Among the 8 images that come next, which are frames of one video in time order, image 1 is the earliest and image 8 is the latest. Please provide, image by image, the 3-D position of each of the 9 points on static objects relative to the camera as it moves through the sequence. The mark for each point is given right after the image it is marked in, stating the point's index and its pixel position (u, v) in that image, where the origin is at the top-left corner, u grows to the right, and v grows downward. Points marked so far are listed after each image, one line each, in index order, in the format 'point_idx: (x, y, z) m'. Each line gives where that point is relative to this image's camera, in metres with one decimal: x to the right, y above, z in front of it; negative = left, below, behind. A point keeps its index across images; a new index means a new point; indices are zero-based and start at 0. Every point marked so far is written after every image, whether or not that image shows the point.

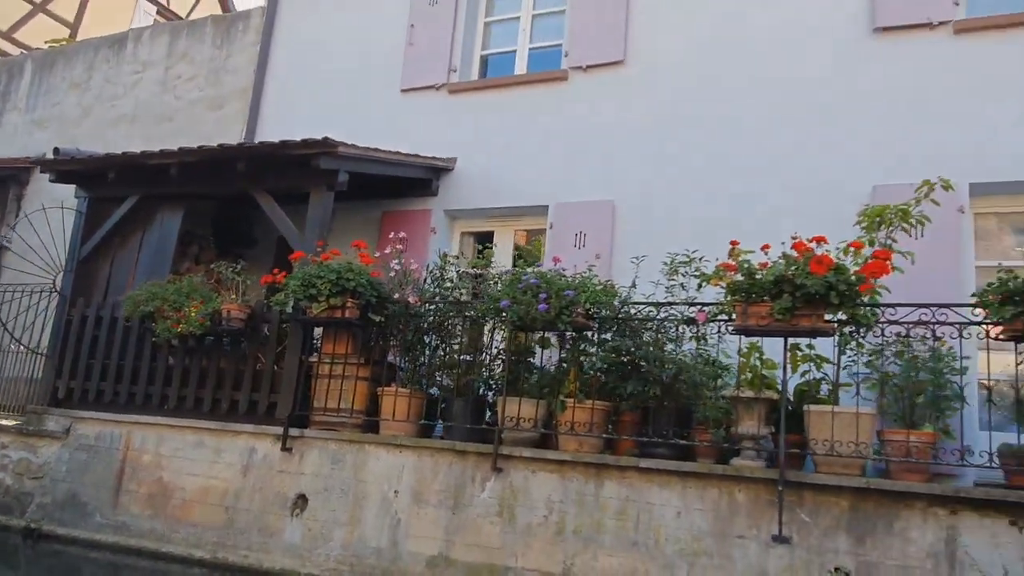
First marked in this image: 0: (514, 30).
0: (0.0, +2.8, +7.9) m
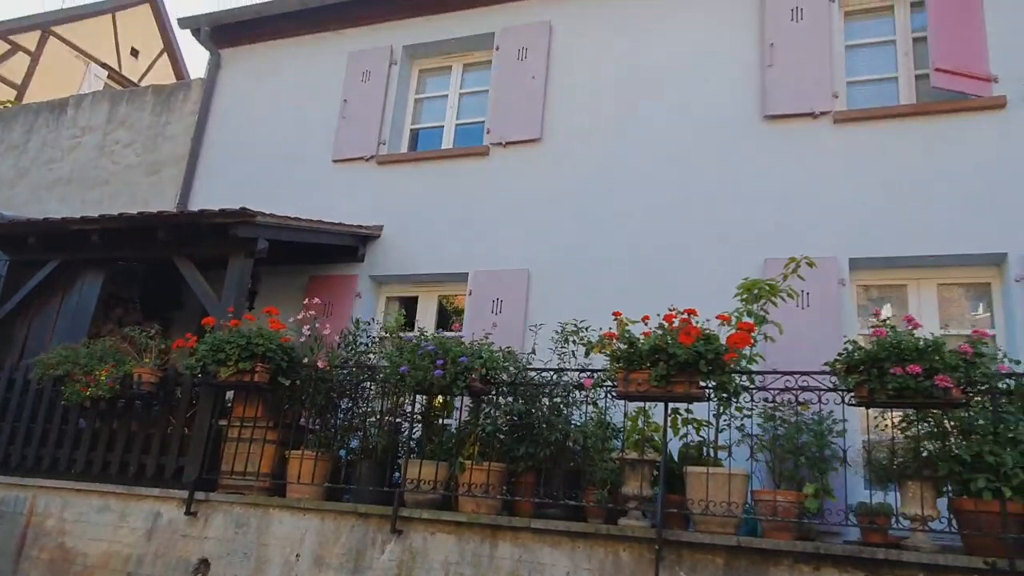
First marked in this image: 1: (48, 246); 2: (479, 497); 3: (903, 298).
0: (-0.8, +2.1, +8.4) m
1: (-4.4, +0.4, +6.7) m
2: (-0.2, -1.4, +4.8) m
3: (+3.4, -0.1, +6.2) m
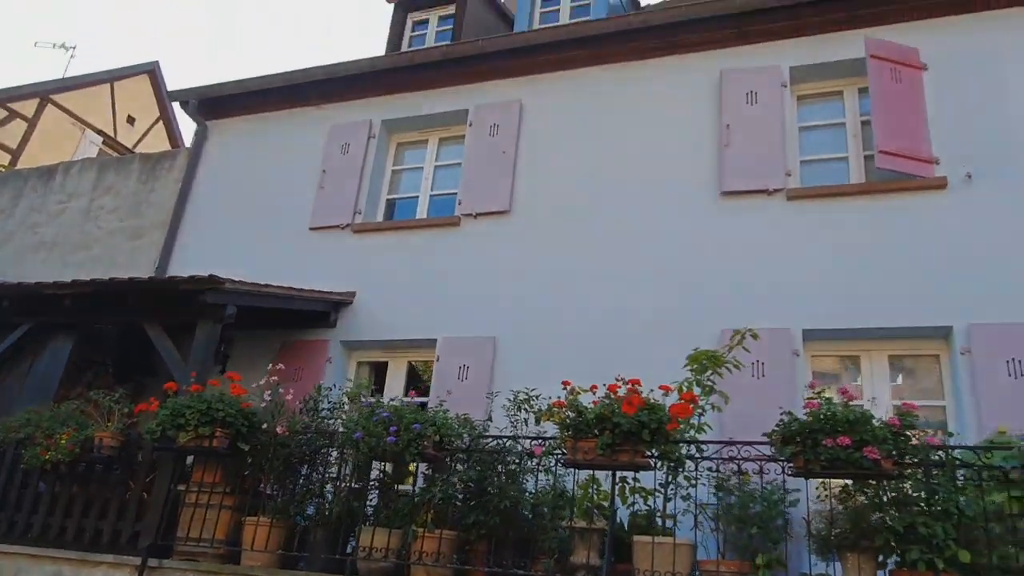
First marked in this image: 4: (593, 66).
0: (-1.1, +1.3, +8.7) m
1: (-4.7, -0.2, +6.9) m
2: (-0.6, -1.8, +4.8) m
3: (+3.1, -0.7, +6.4) m
4: (+0.9, +2.5, +8.1) m
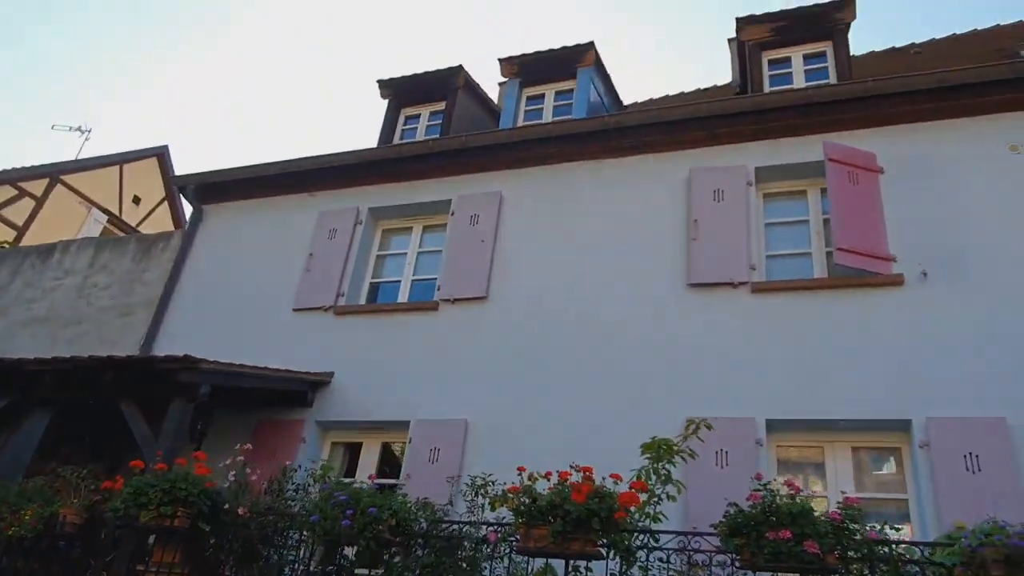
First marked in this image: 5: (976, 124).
0: (-1.4, +0.3, +9.0) m
1: (-5.0, -0.9, +7.0) m
2: (-0.9, -2.4, +4.7) m
3: (+2.8, -1.5, +6.4) m
4: (+0.7, +1.5, +8.6) m
5: (+4.6, +1.6, +7.2) m
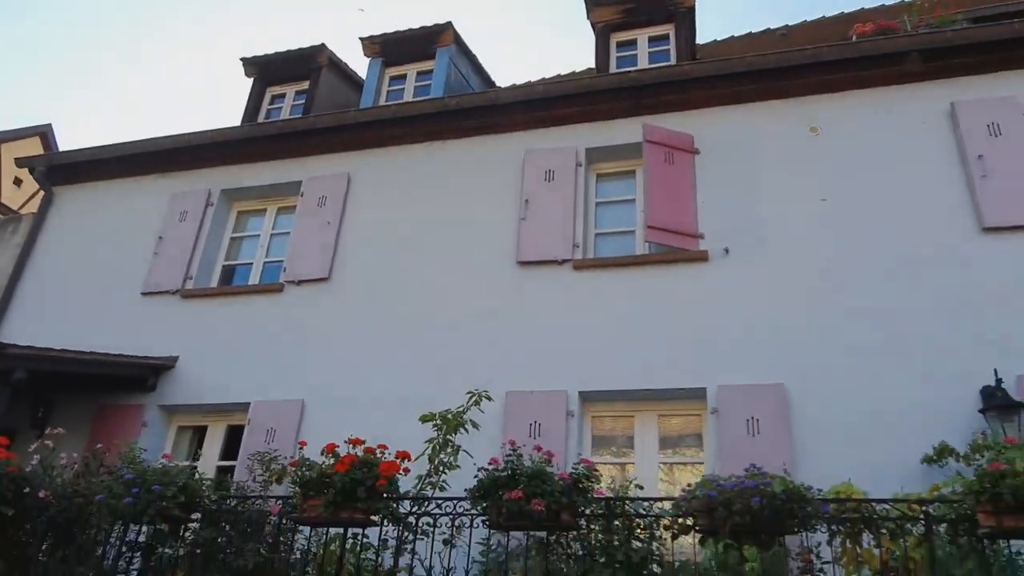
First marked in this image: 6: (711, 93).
0: (-3.2, +0.5, +9.0) m
1: (-6.6, -0.8, +6.8) m
2: (-2.4, -2.3, +4.9) m
3: (+1.1, -1.3, +6.8) m
4: (-1.2, +1.7, +8.7) m
5: (+2.9, +1.9, +7.6) m
6: (+2.2, +2.1, +7.8) m
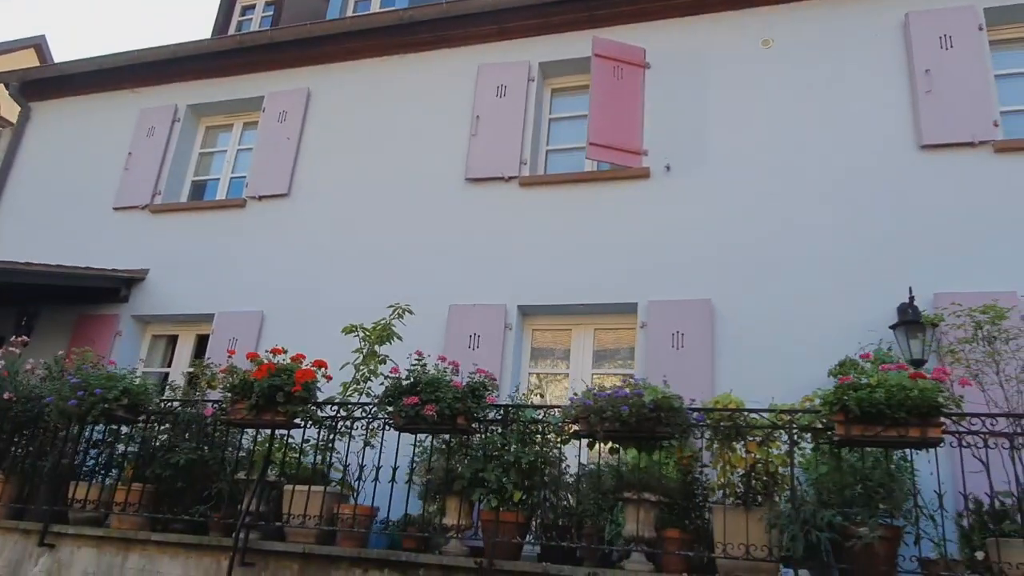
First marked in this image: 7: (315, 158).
0: (-3.7, +1.6, +9.1) m
1: (-7.2, 0.0, +7.3) m
2: (-3.0, -1.7, +5.4) m
3: (+0.6, -0.5, +7.1) m
4: (-1.7, +2.8, +8.6) m
5: (+2.3, +2.8, +7.4) m
6: (+1.6, +3.0, +7.7) m
7: (-2.3, +1.5, +8.3) m
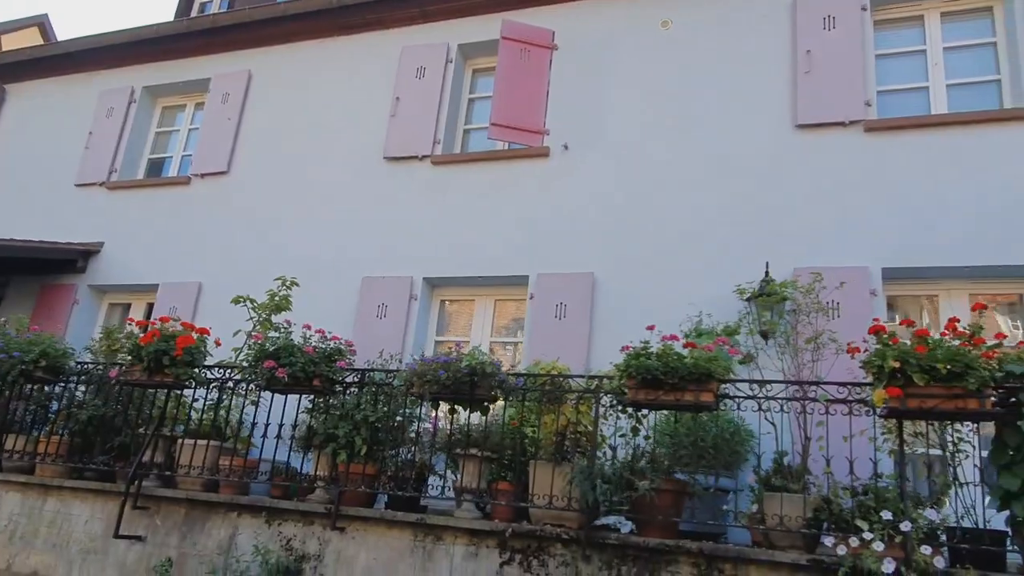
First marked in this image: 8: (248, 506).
0: (-4.6, +2.0, +9.7) m
1: (-8.2, +0.4, +8.1) m
2: (-4.1, -1.5, +6.1) m
3: (-0.4, -0.2, +7.5) m
4: (-2.5, +3.1, +9.1) m
5: (+1.4, +3.1, +7.6) m
6: (+0.7, +3.3, +7.9) m
7: (-3.2, +1.8, +8.8) m
8: (-2.0, -1.6, +5.4) m
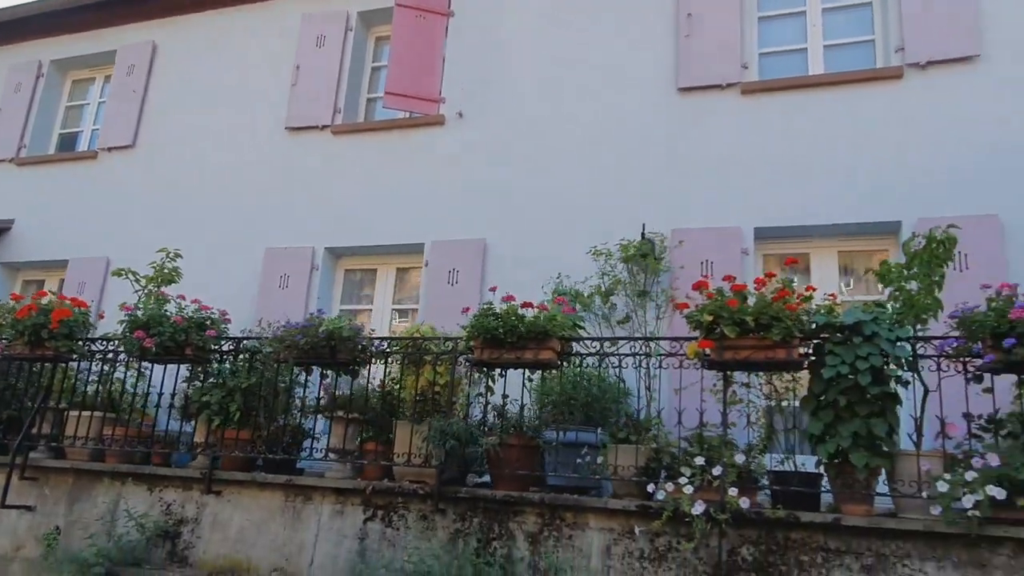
0: (-5.7, +2.3, +9.6) m
1: (-9.2, +0.5, +8.0) m
2: (-5.0, -1.3, +6.2) m
3: (-1.5, +0.1, +7.6) m
4: (-3.7, +3.5, +9.0) m
5: (+0.3, +3.4, +7.7) m
6: (-0.4, +3.7, +7.9) m
7: (-4.3, +2.2, +8.8) m
8: (-2.9, -1.4, +5.5) m
